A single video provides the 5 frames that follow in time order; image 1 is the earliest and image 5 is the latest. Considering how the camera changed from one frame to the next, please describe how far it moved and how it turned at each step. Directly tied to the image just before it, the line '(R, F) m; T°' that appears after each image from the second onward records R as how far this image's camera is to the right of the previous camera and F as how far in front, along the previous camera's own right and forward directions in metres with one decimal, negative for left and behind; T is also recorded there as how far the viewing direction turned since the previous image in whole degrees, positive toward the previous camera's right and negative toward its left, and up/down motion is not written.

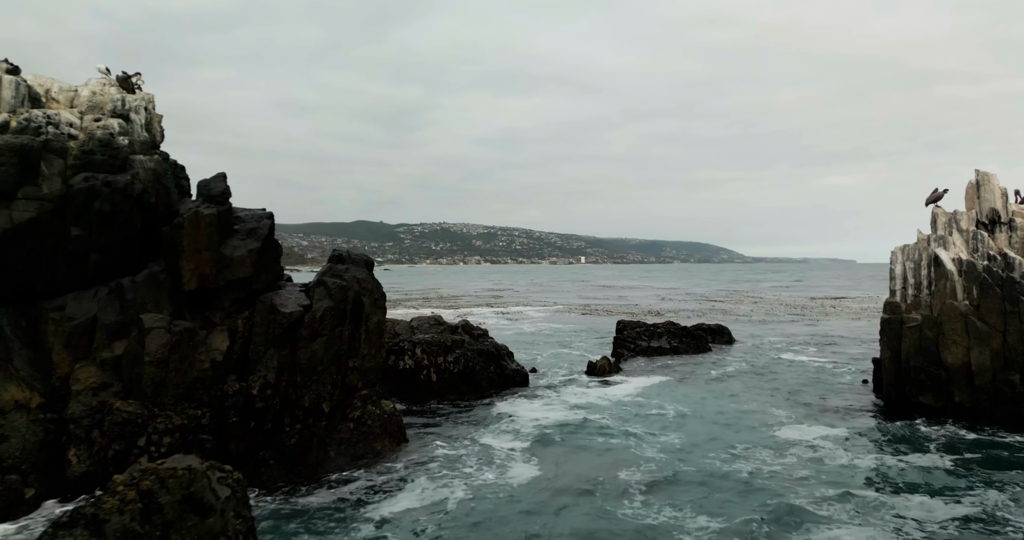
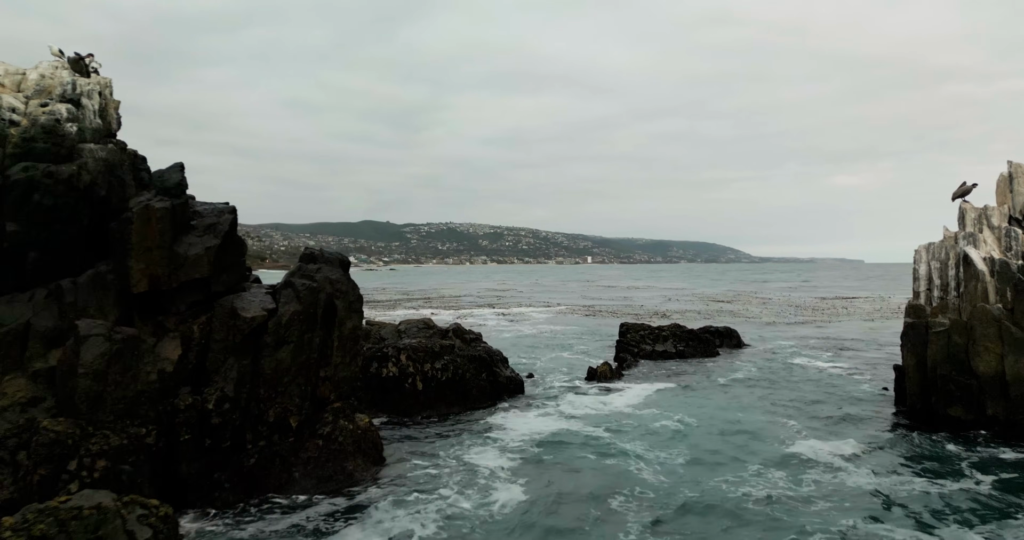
(+0.4, +1.6) m; 0°
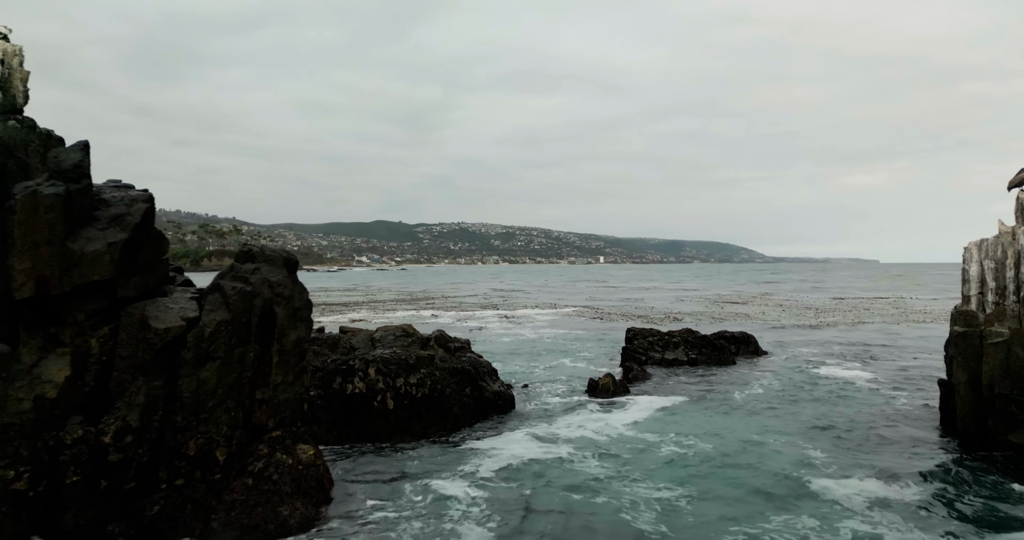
(+0.6, +2.6) m; -1°
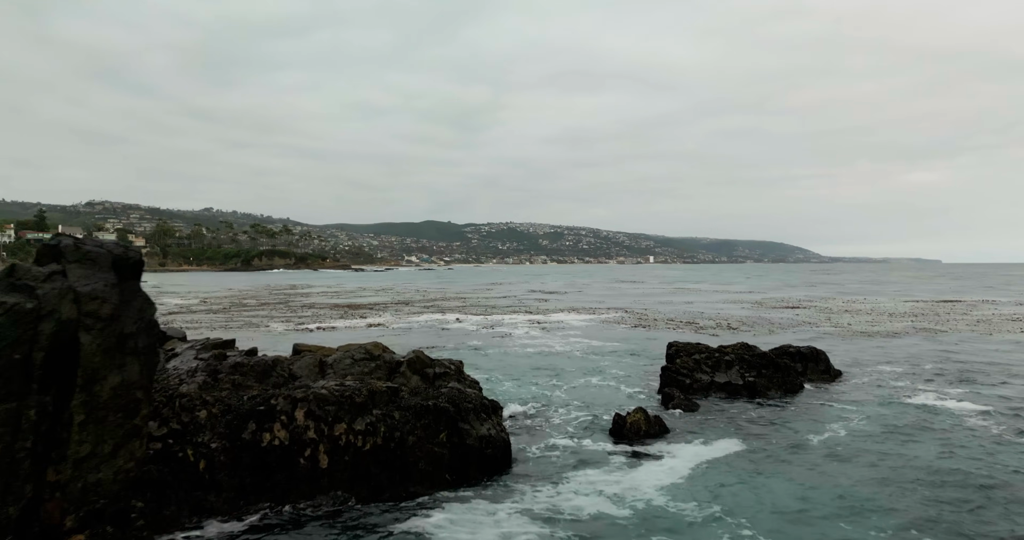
(+1.1, +5.0) m; -4°
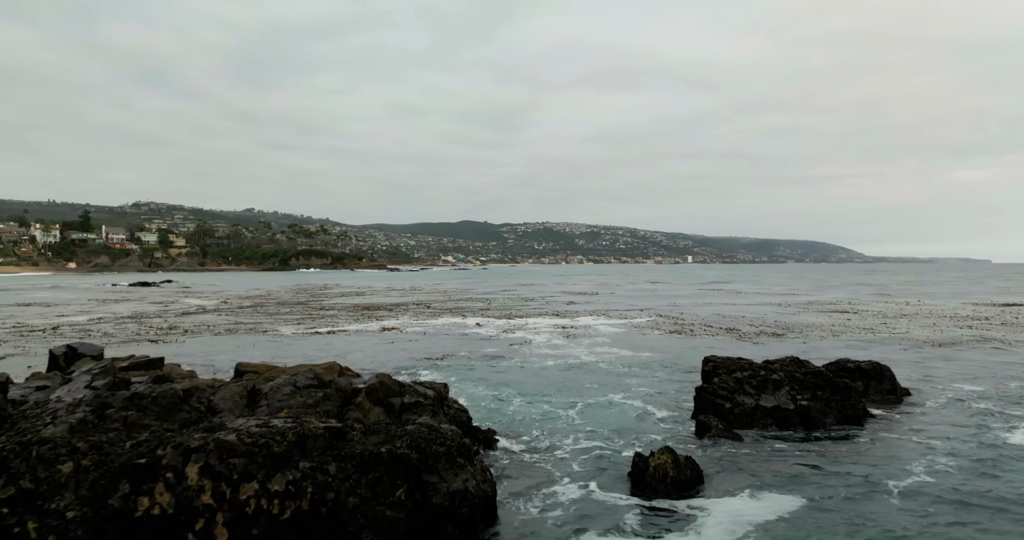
(+0.8, +3.4) m; -3°
